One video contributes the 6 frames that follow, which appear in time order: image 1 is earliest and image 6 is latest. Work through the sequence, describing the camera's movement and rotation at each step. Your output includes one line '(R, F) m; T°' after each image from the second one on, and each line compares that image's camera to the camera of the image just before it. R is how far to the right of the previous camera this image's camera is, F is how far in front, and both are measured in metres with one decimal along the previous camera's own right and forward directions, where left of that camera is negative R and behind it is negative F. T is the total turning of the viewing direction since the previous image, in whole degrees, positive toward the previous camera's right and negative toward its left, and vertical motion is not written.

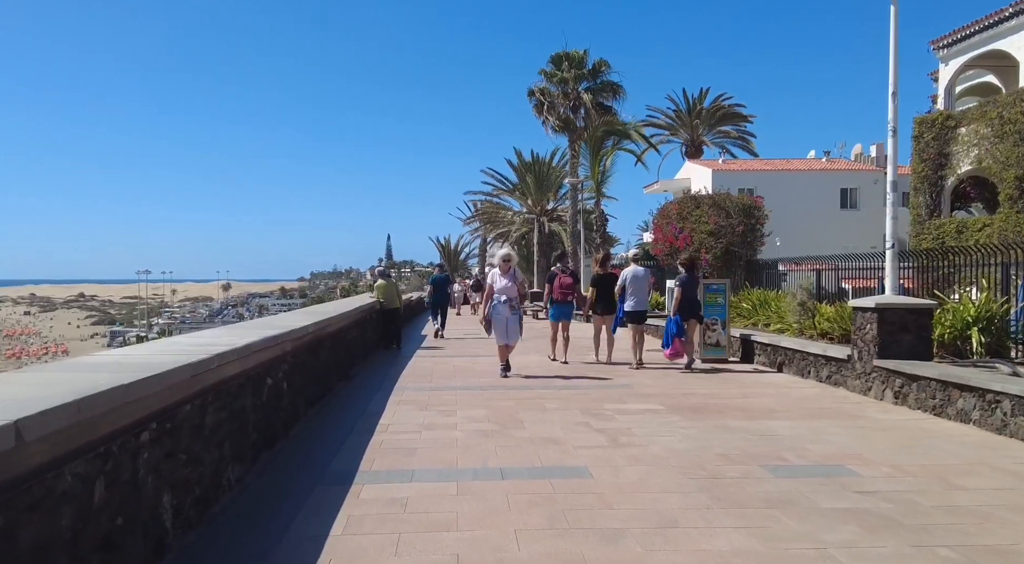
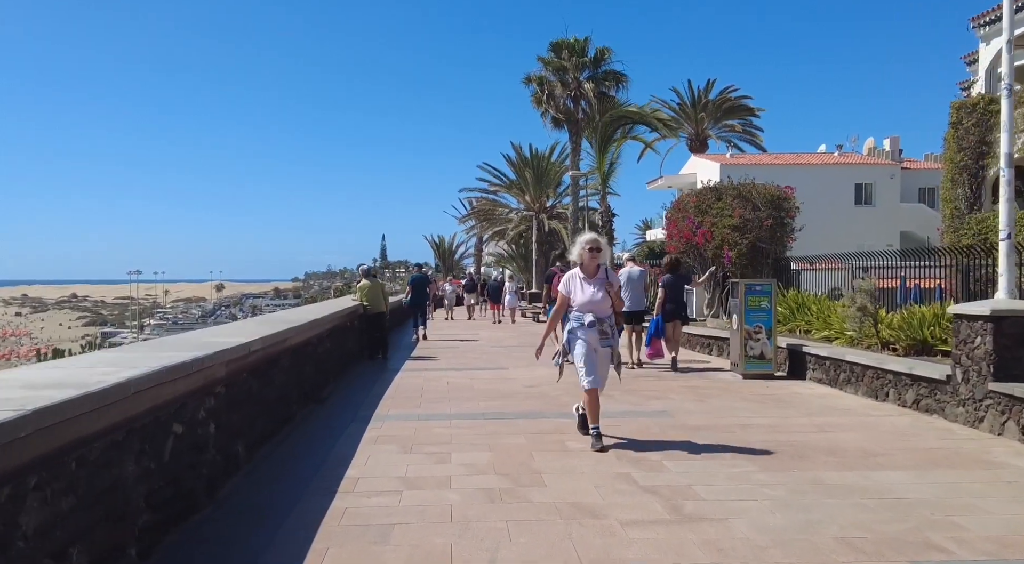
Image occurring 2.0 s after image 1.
(-0.1, +2.1) m; 0°
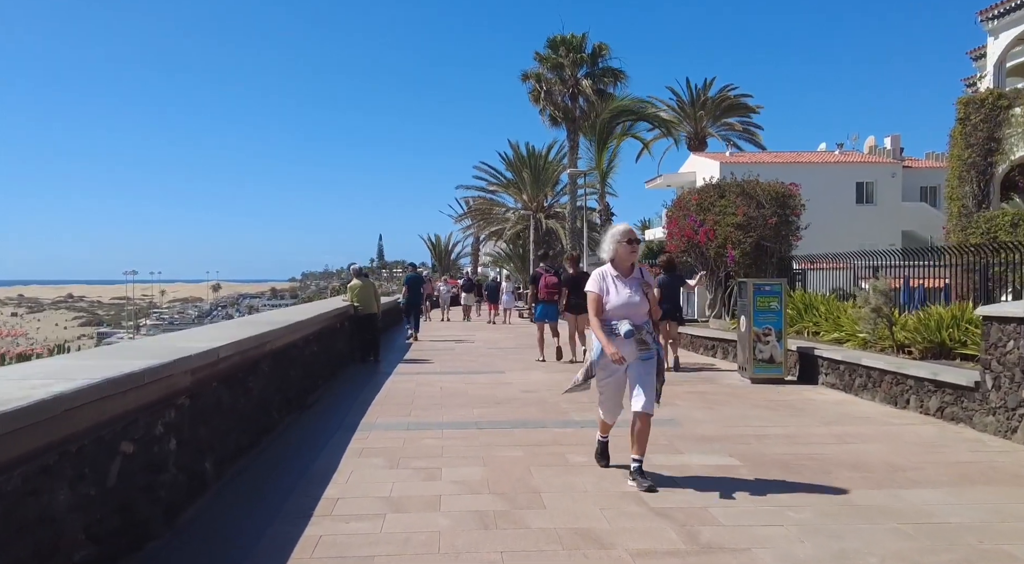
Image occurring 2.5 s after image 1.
(0.0, +0.5) m; 0°
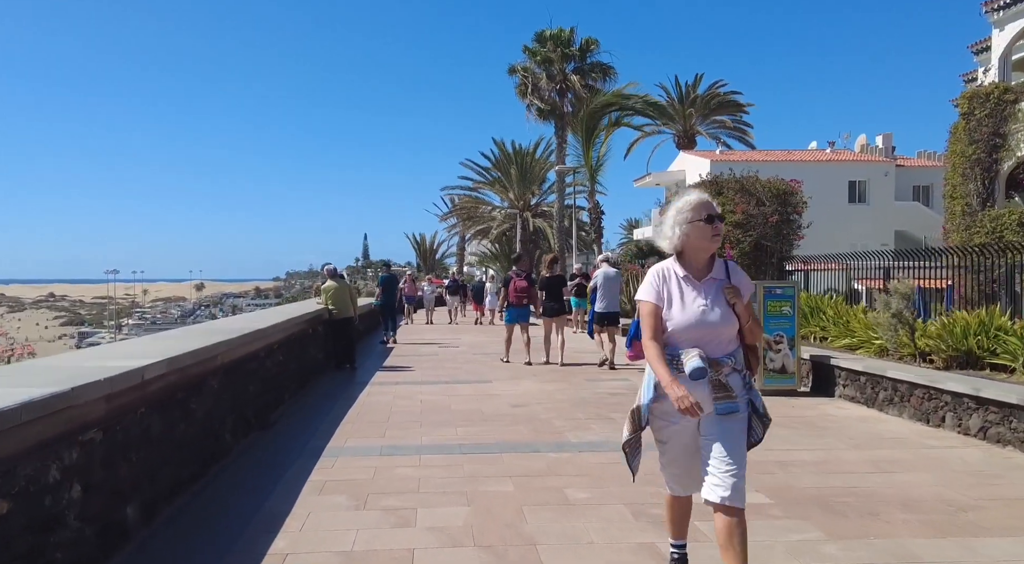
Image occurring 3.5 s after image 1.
(0.0, +0.9) m; +1°
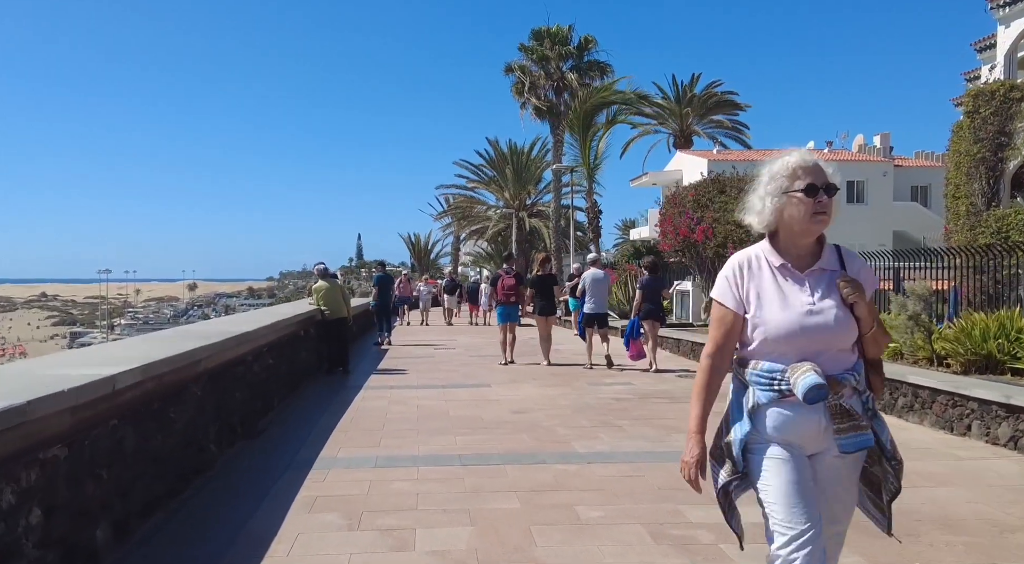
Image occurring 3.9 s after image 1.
(-0.1, +0.4) m; 0°
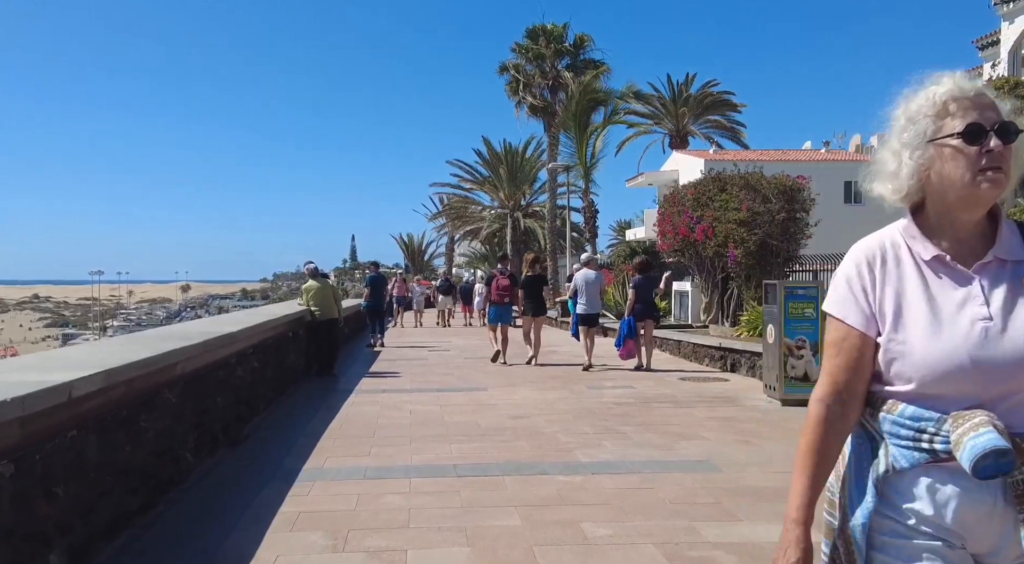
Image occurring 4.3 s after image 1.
(0.0, +0.4) m; 0°
